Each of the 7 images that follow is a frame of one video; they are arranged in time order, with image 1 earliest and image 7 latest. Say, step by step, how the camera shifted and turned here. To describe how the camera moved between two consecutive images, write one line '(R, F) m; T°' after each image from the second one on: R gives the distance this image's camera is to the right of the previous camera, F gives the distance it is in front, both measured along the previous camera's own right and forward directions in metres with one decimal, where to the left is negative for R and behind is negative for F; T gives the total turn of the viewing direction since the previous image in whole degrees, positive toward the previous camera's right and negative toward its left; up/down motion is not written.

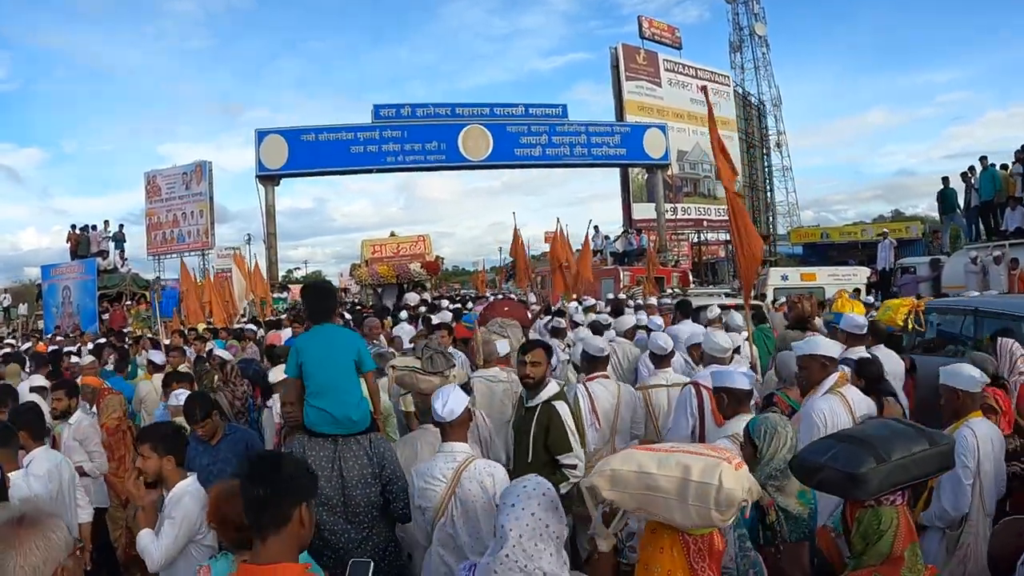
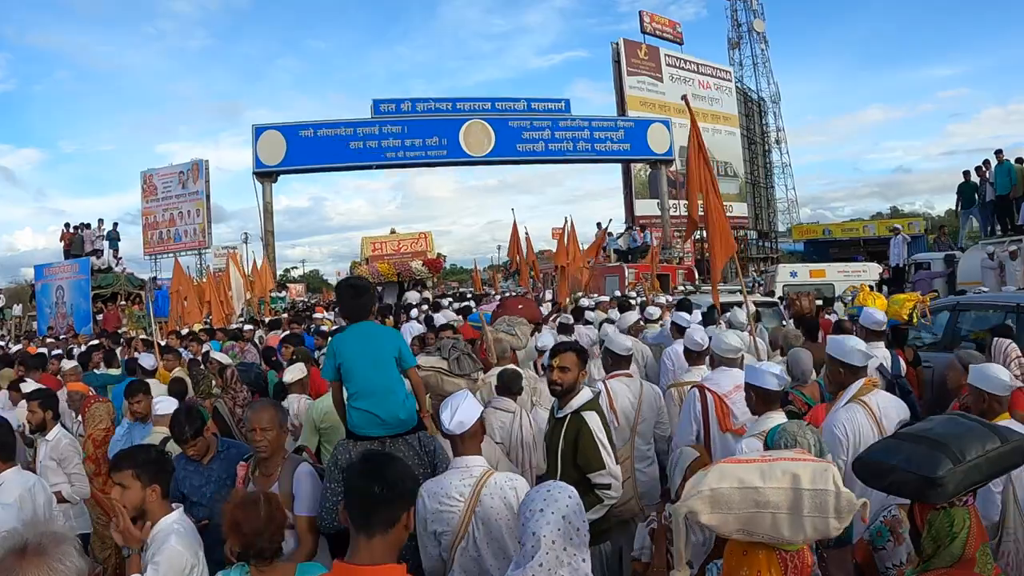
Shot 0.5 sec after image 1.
(-0.1, +0.4) m; 0°
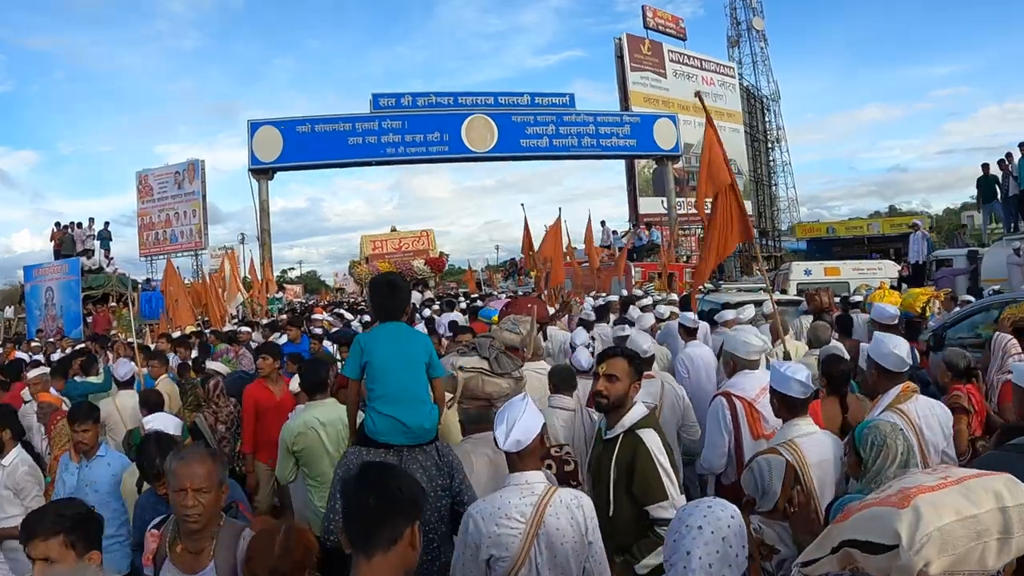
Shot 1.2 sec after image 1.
(-0.2, +0.6) m; 0°
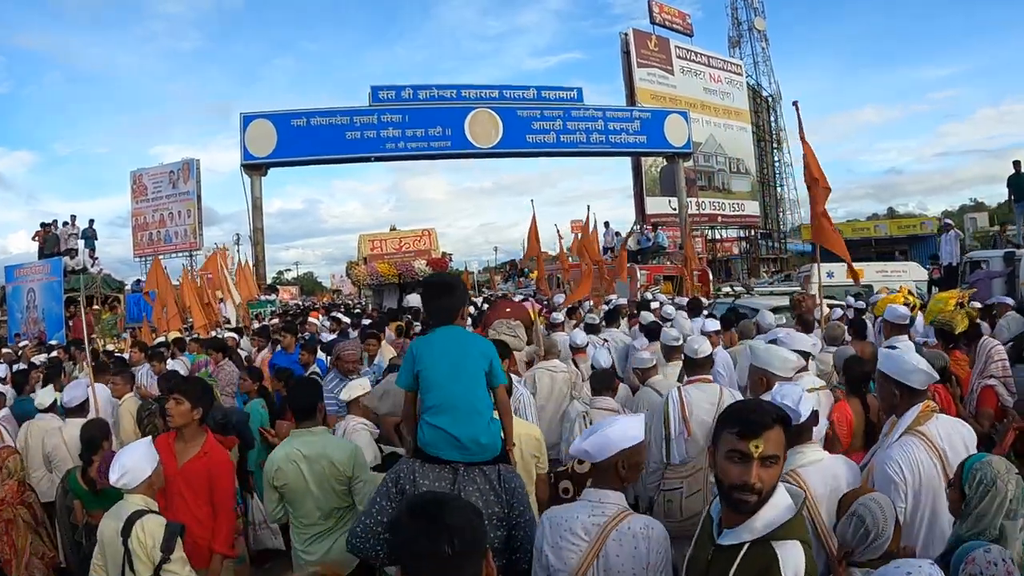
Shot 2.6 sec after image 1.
(-0.2, +0.9) m; 0°
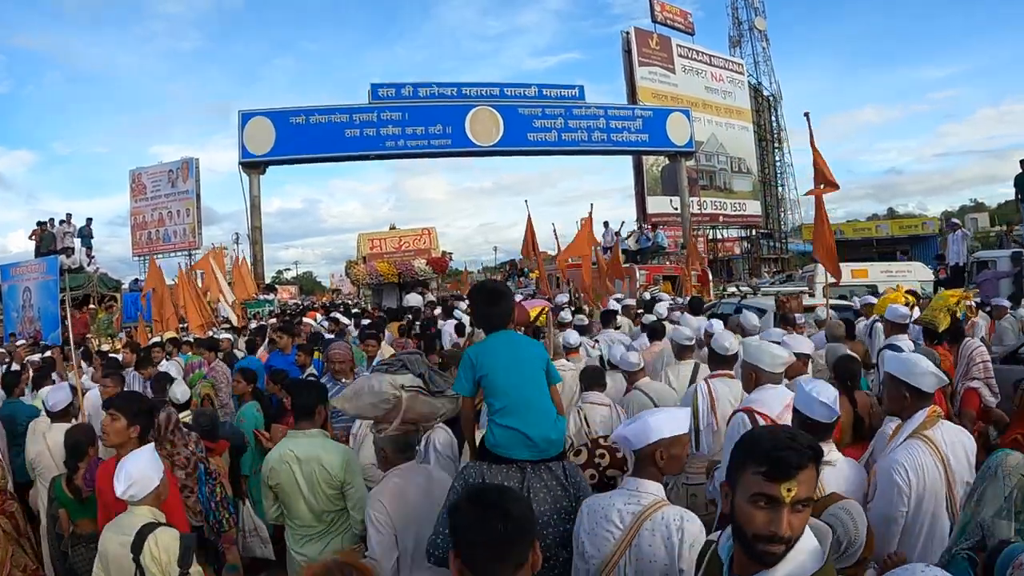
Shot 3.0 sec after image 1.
(0.0, +0.2) m; 0°
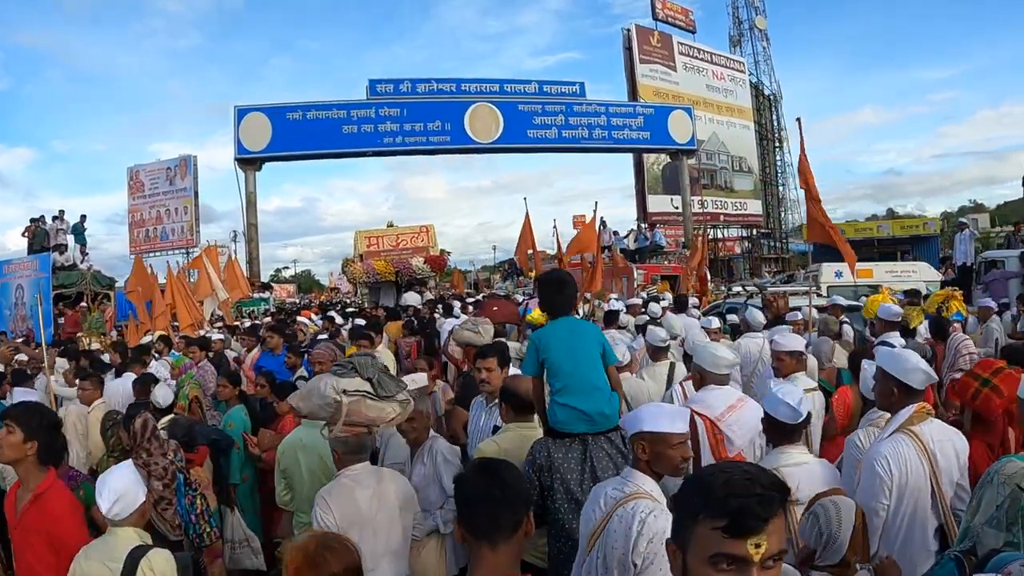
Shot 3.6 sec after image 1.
(0.0, +0.2) m; 0°
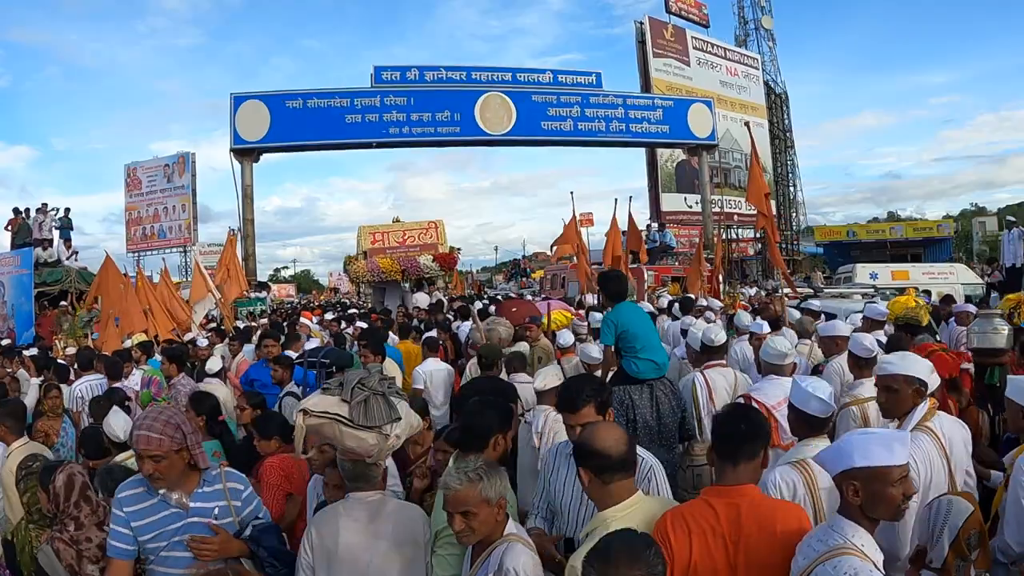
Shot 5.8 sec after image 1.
(-0.3, +1.0) m; 0°
